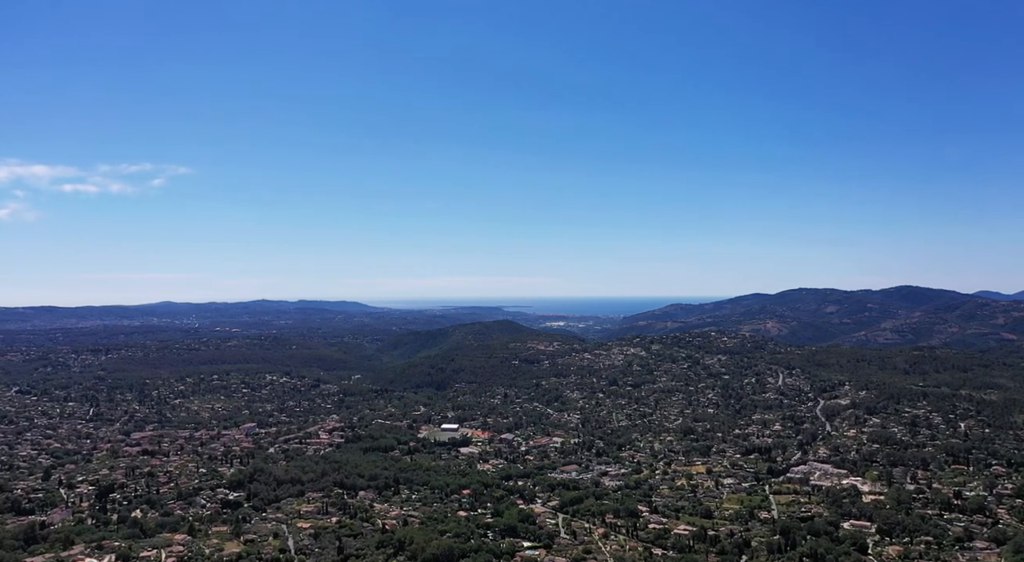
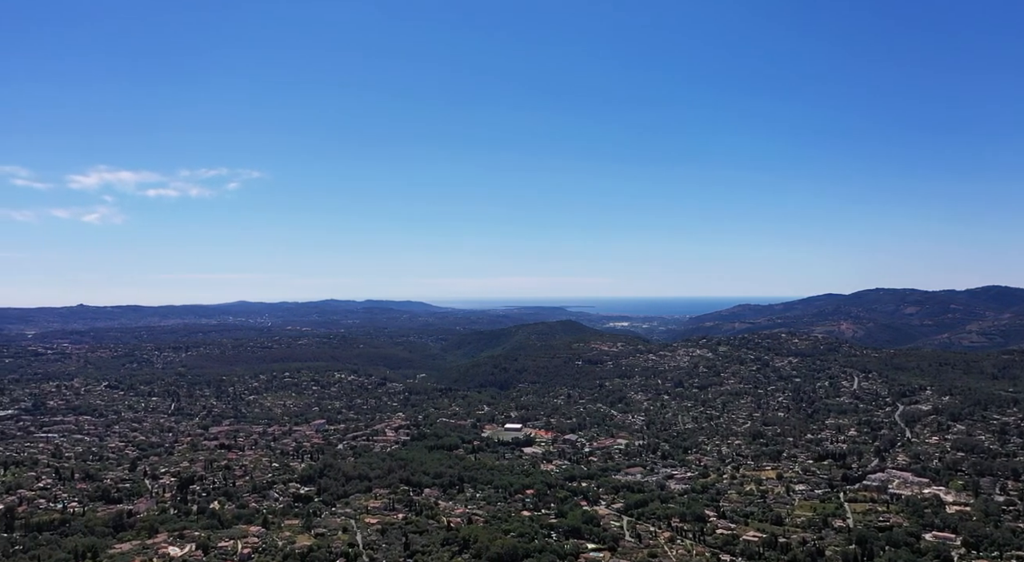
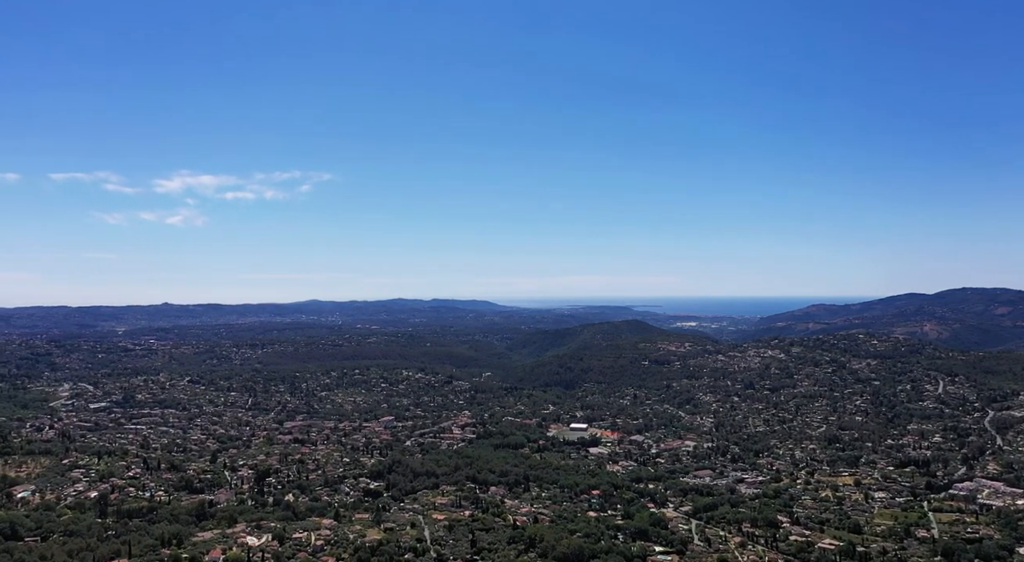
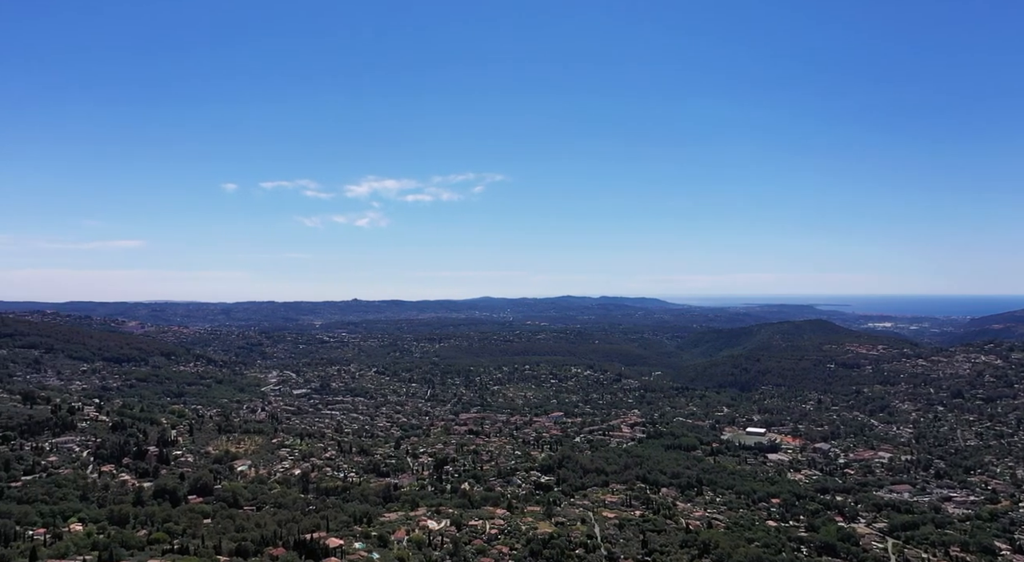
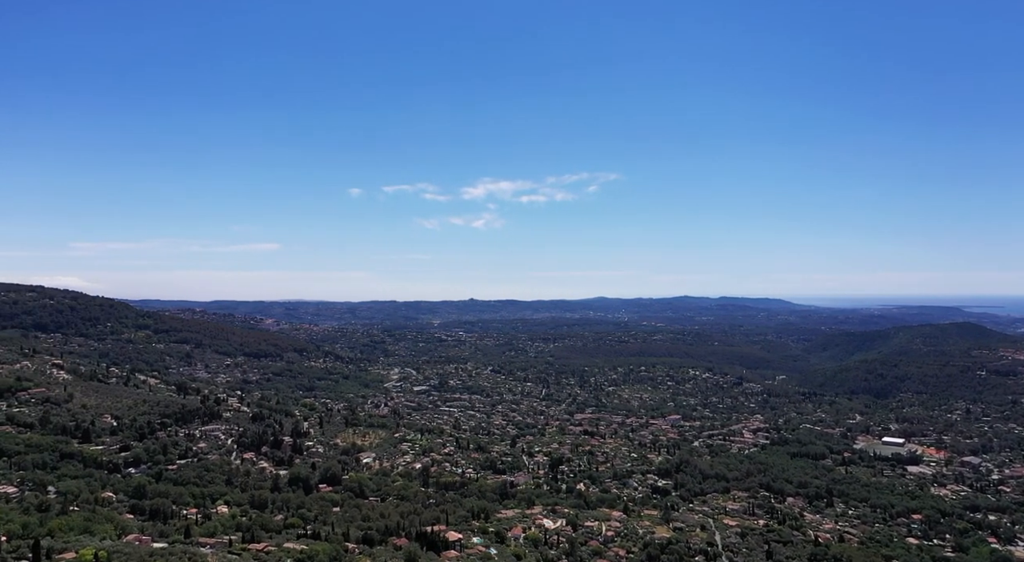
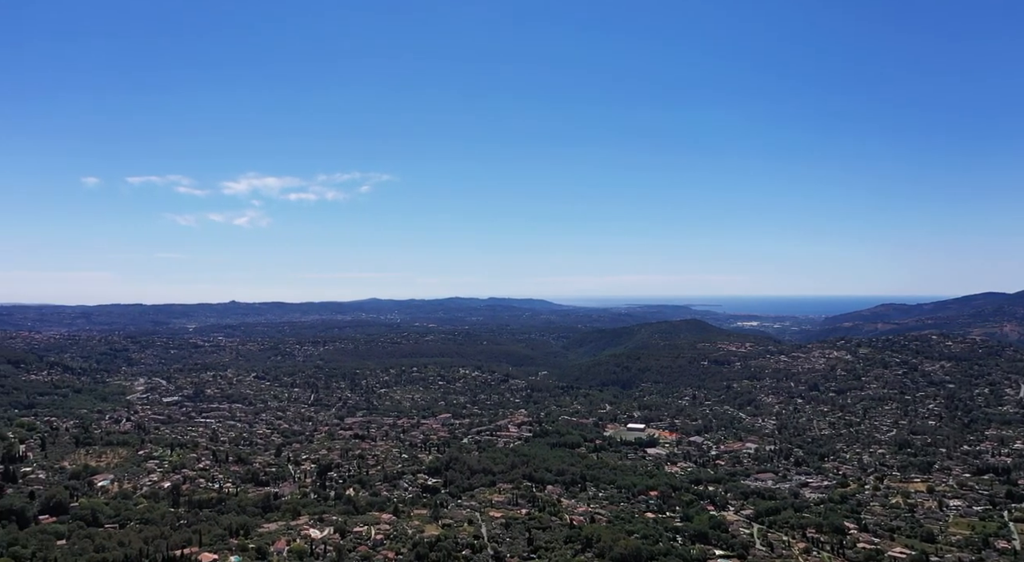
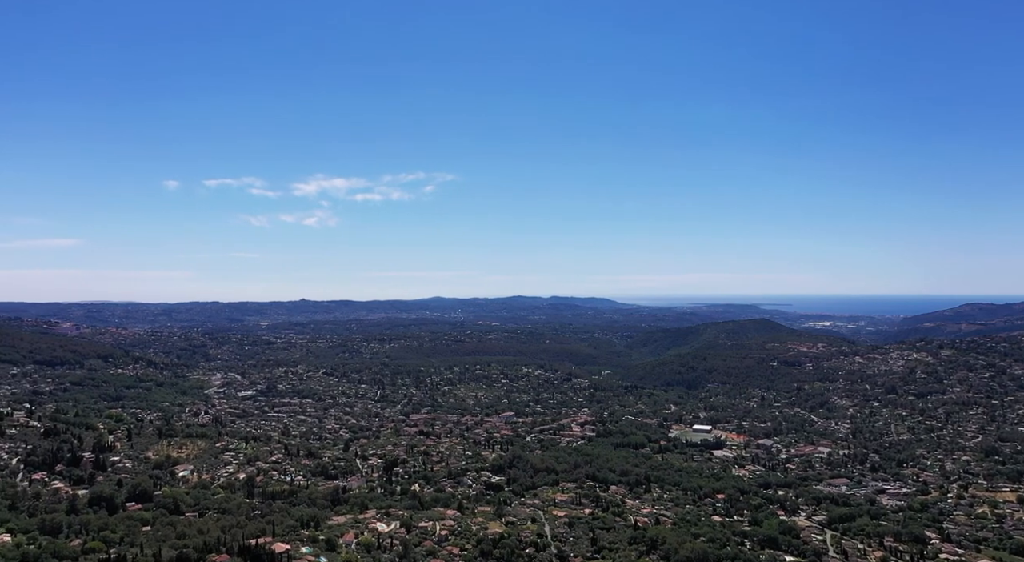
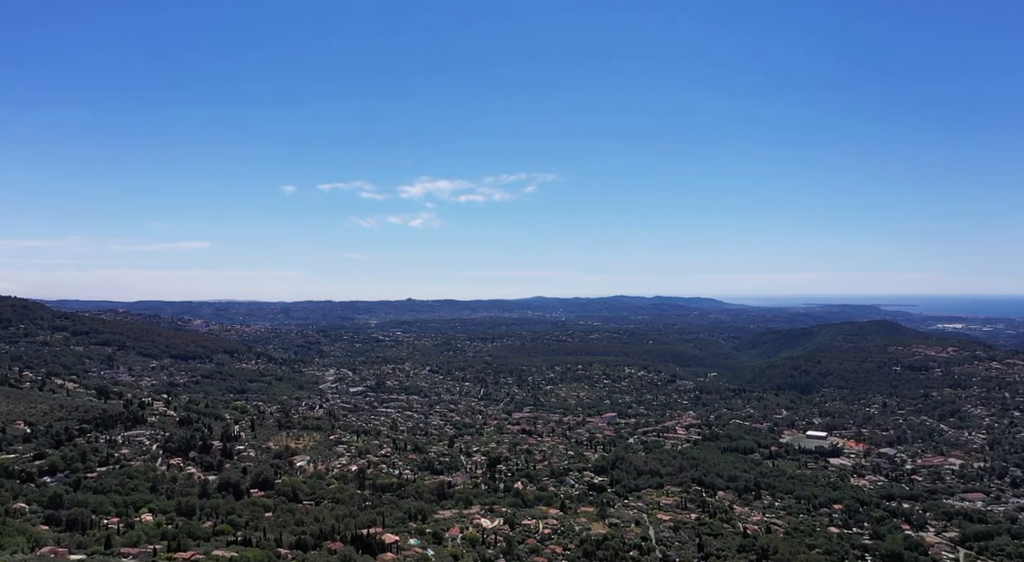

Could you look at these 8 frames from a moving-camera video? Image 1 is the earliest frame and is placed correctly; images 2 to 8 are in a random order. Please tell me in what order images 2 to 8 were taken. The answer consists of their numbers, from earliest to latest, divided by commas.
2, 3, 6, 7, 4, 8, 5
